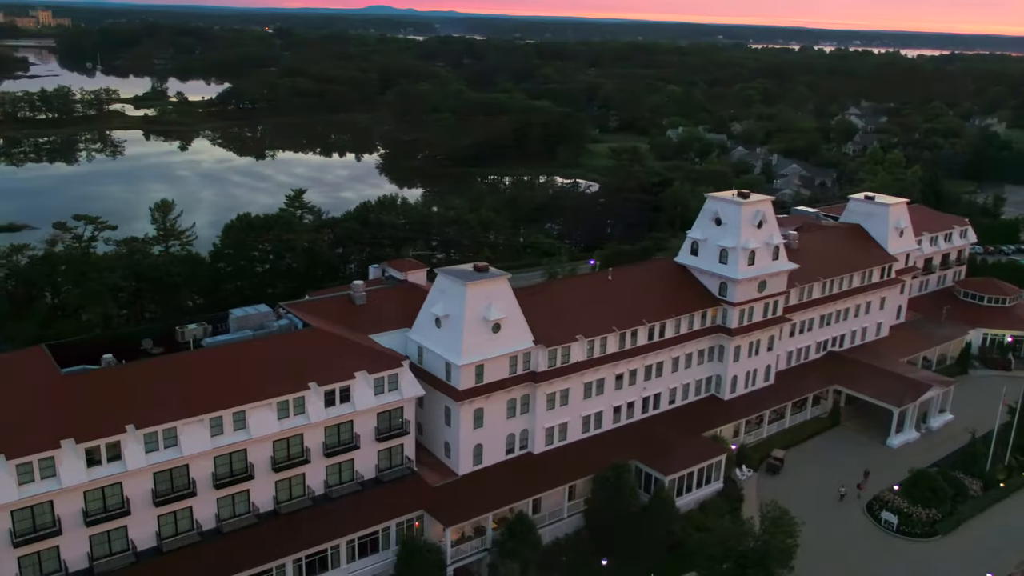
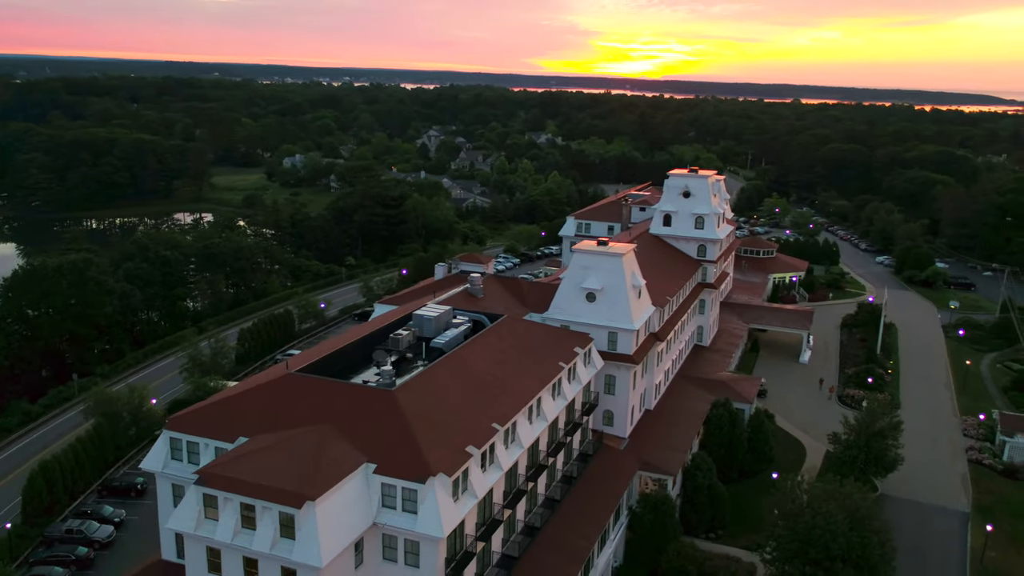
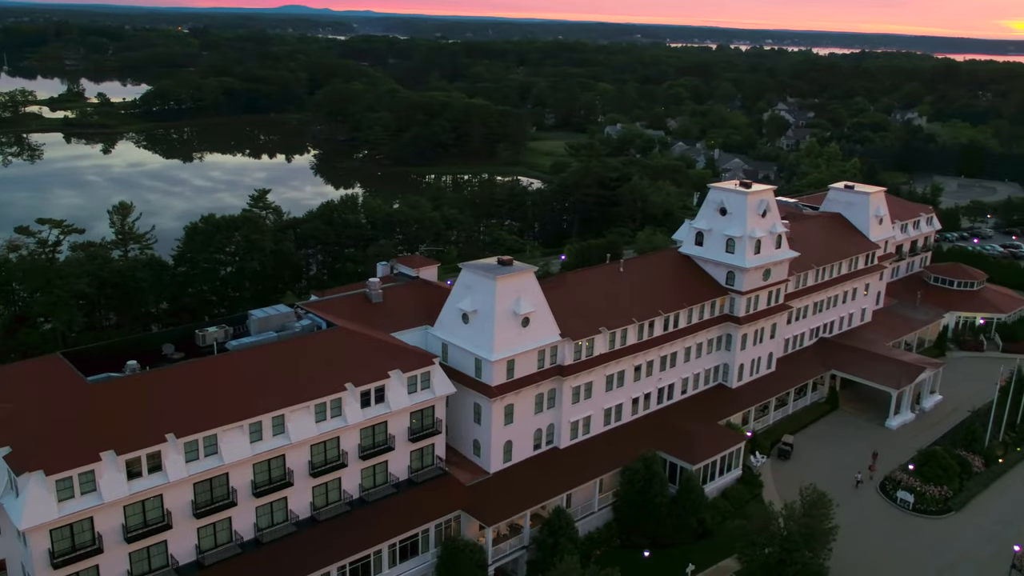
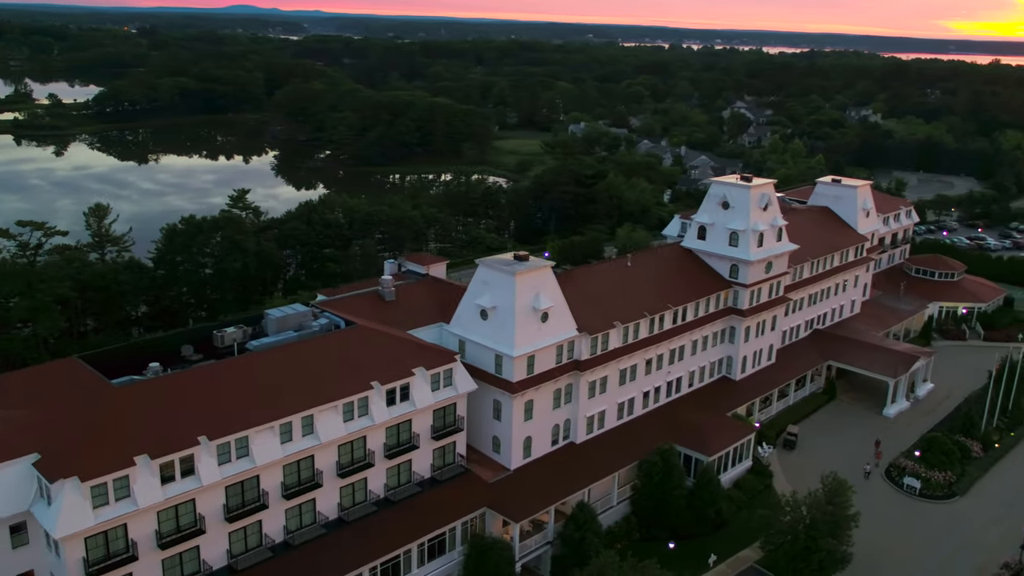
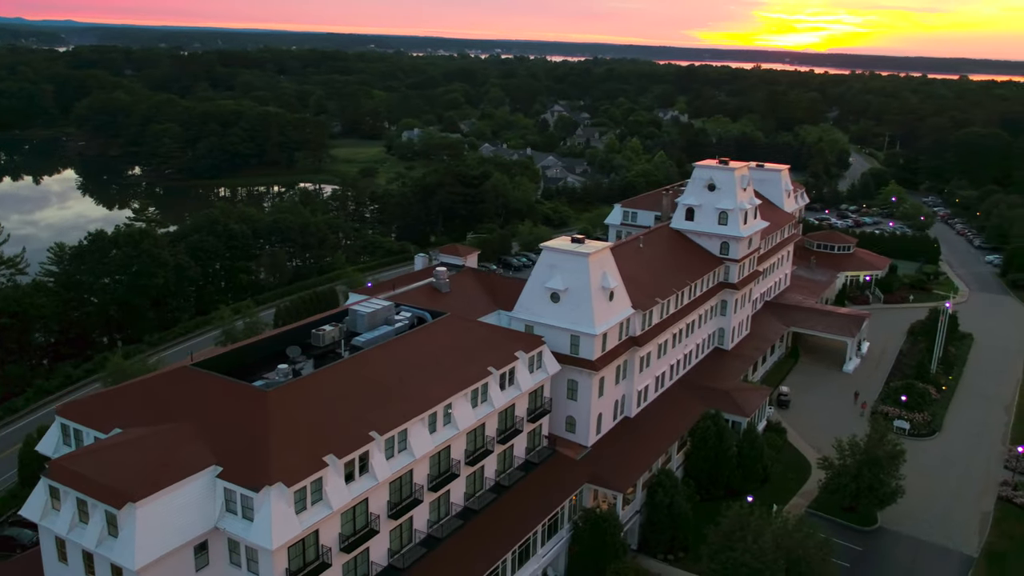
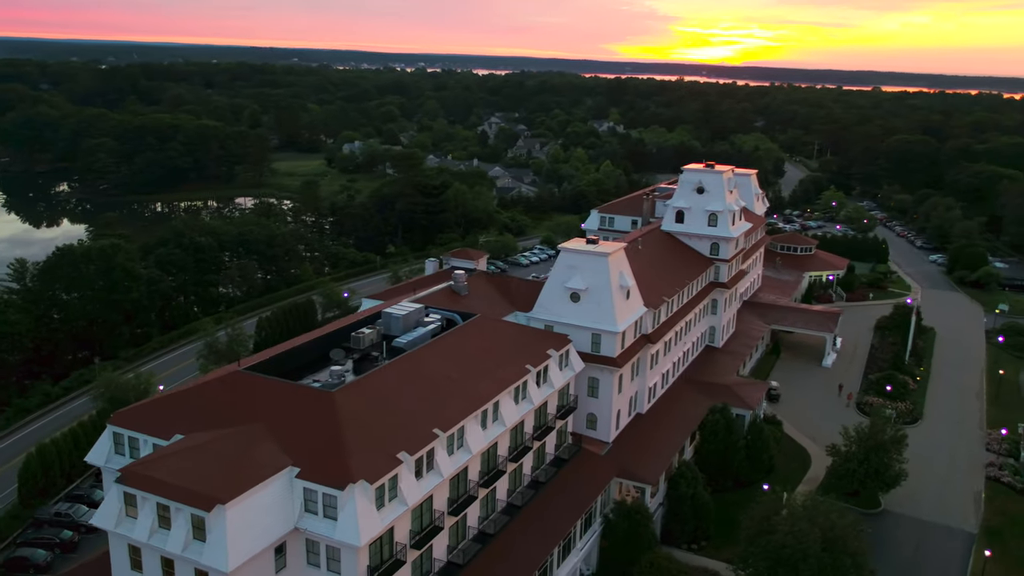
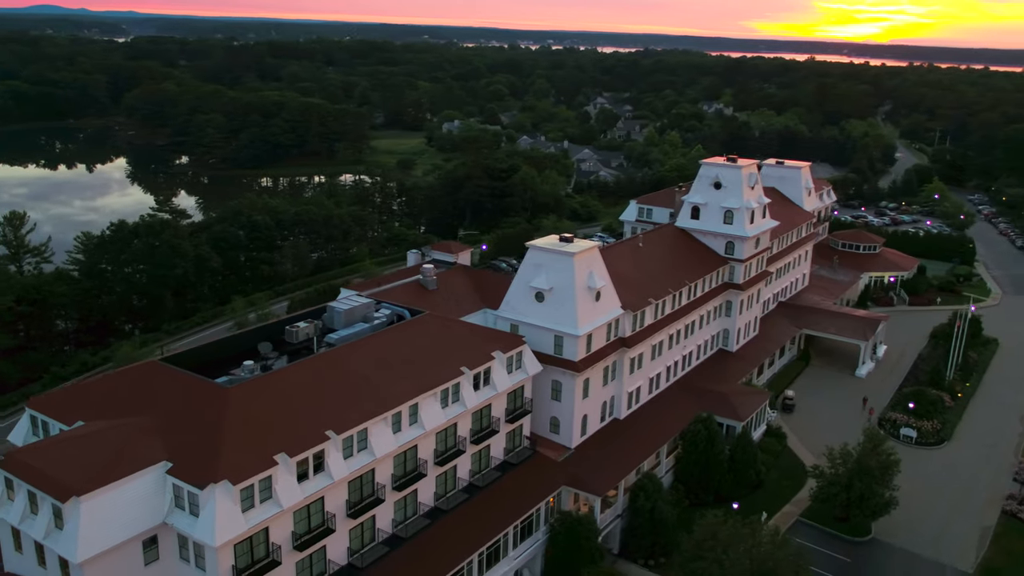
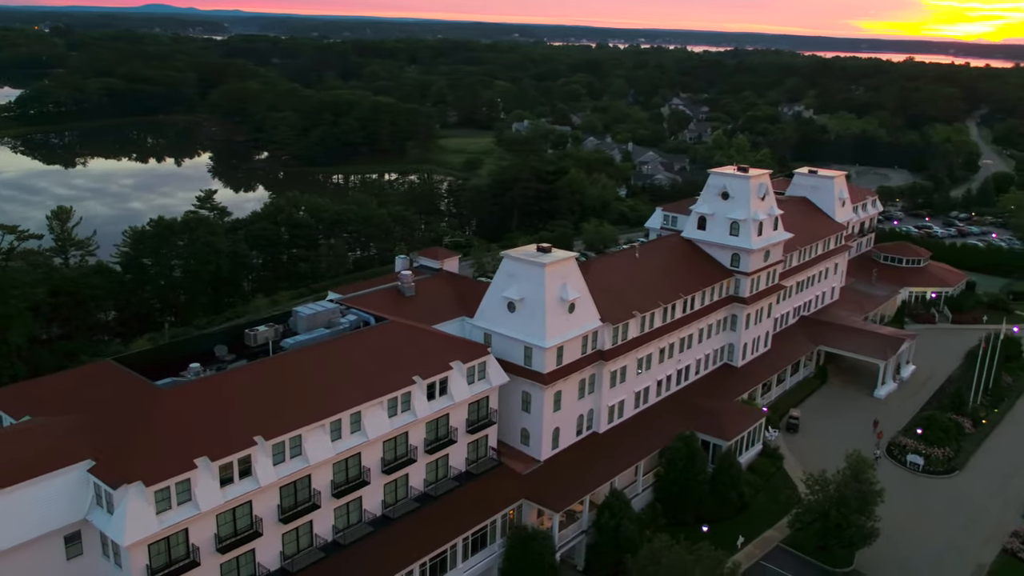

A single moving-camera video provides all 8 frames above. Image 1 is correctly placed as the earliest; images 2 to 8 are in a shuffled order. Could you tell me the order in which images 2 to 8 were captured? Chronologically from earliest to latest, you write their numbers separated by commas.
3, 4, 8, 7, 5, 6, 2
